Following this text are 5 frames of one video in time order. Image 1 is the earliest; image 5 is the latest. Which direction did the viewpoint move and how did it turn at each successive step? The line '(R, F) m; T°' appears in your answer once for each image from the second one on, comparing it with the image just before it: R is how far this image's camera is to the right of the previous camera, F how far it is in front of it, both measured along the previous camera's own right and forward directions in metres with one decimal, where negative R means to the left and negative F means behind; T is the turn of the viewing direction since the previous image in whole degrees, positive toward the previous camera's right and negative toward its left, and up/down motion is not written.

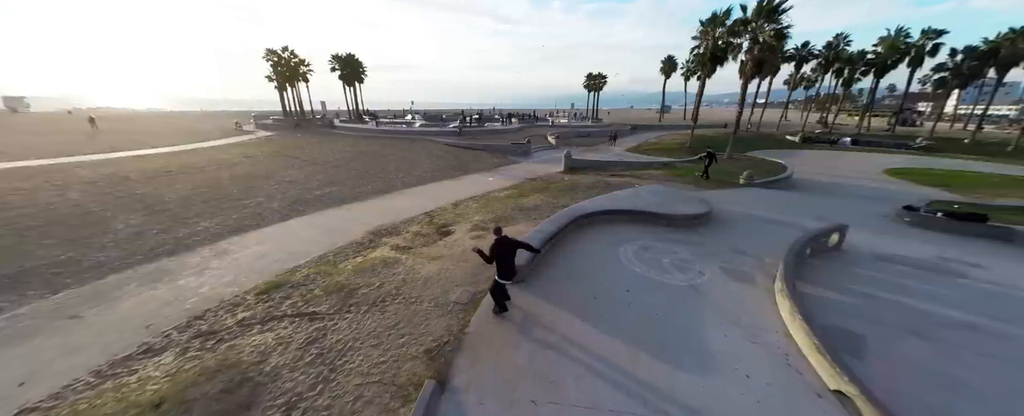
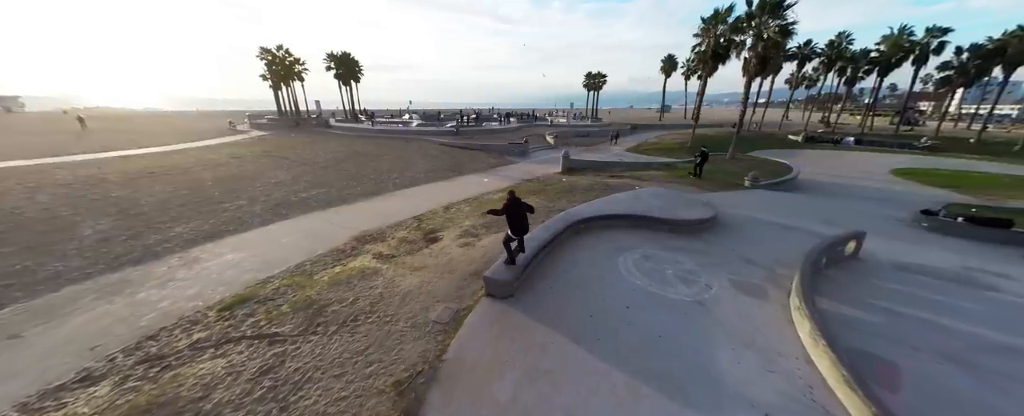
(+0.2, +0.6) m; 0°
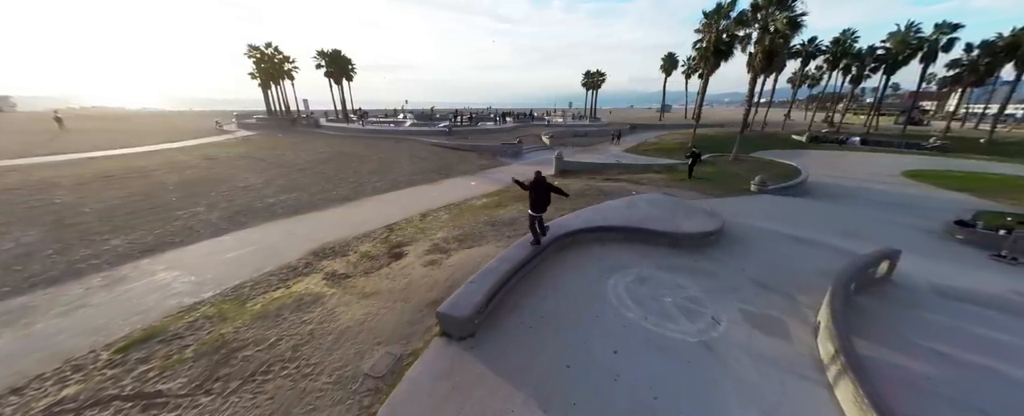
(+0.6, +1.0) m; 0°
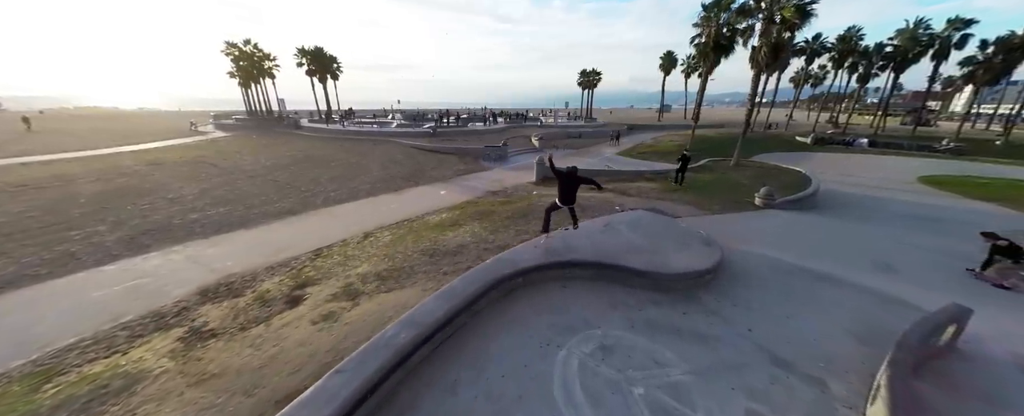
(+1.2, +1.7) m; 0°
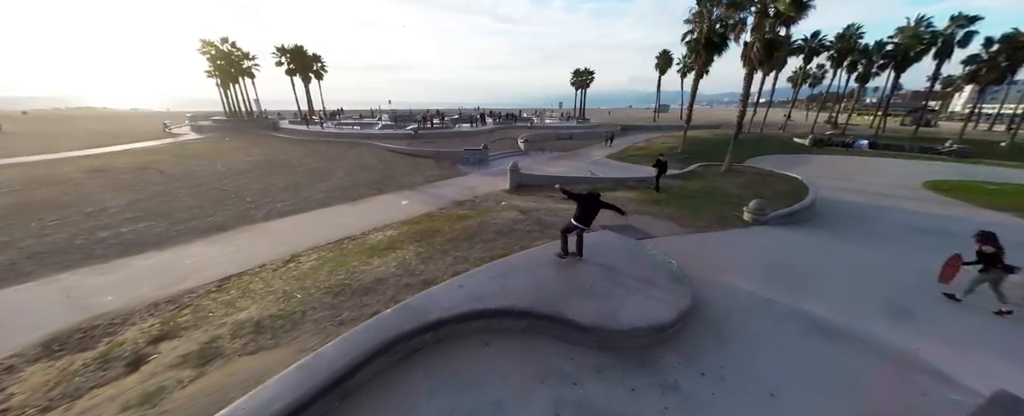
(+1.3, +1.2) m; 0°
